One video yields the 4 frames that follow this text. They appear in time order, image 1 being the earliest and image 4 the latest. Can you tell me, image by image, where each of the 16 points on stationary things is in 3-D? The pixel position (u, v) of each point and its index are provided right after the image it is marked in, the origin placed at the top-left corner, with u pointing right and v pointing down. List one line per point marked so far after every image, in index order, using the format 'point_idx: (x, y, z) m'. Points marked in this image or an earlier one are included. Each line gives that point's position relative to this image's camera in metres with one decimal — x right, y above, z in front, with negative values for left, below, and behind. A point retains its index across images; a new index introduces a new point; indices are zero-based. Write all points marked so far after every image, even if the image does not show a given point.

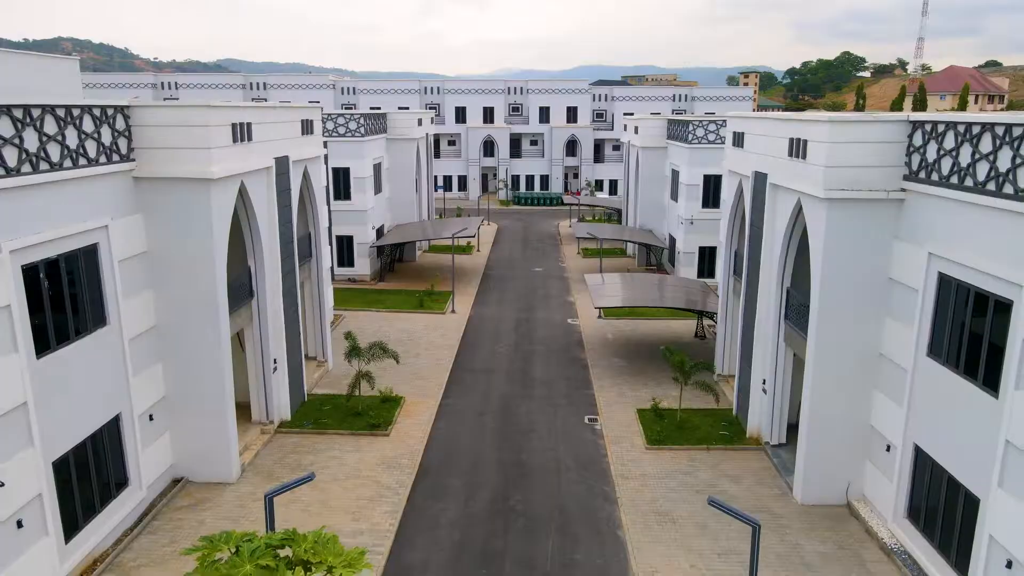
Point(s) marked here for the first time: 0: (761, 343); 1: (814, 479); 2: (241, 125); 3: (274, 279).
0: (+10.1, -2.3, +19.1) m
1: (+10.5, -6.6, +16.3) m
2: (-9.8, +5.9, +17.0) m
3: (-9.8, +0.4, +19.4) m
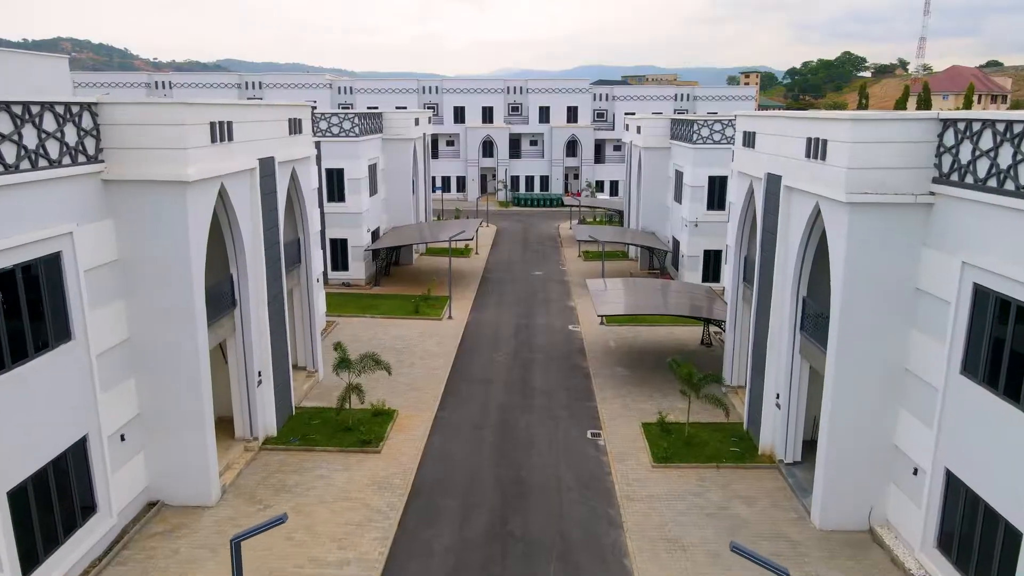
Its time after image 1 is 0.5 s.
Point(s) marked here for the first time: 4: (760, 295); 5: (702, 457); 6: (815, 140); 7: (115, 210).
0: (+10.0, -2.6, +18.0) m
1: (+10.4, -6.9, +15.2) m
2: (-9.9, +5.5, +15.9) m
3: (-9.9, +0.1, +18.3) m
4: (+10.1, -0.3, +19.2) m
5: (+7.5, -6.7, +18.5) m
6: (+10.0, +4.8, +15.4) m
7: (-12.2, +2.4, +14.4) m
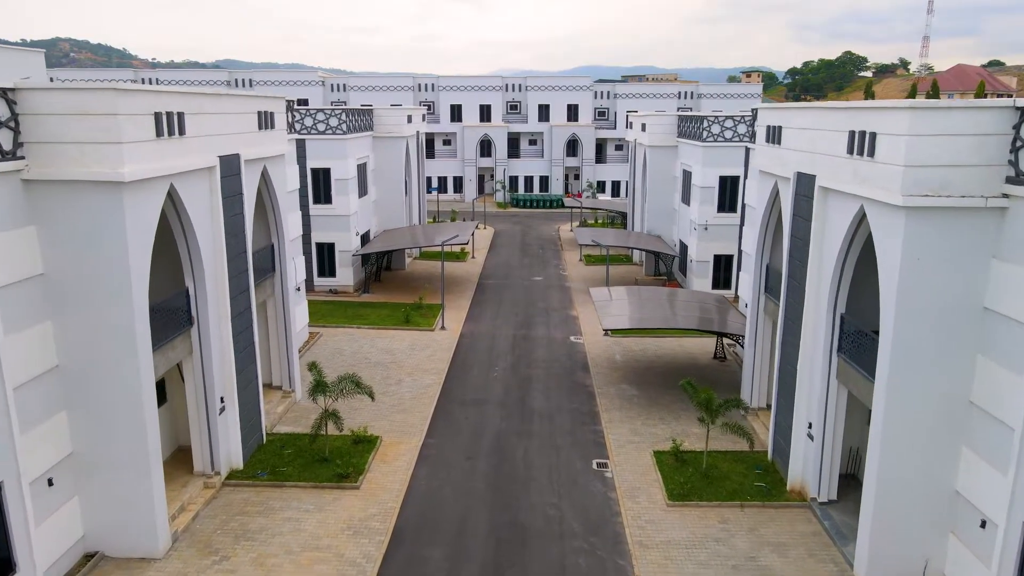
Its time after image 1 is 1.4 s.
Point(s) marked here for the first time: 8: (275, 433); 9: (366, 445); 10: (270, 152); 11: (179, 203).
0: (+9.9, -3.1, +15.8) m
1: (+10.3, -7.4, +13.1) m
2: (-10.0, +5.0, +13.7) m
3: (-10.0, -0.4, +16.1) m
4: (+10.0, -0.8, +17.0) m
5: (+7.3, -7.1, +16.3) m
6: (+9.8, +4.4, +13.3) m
7: (-12.3, +1.9, +12.3) m
8: (-9.6, -5.9, +19.0) m
9: (-5.7, -6.1, +18.3) m
10: (-9.7, +5.5, +18.9) m
11: (-10.2, +2.6, +14.3) m
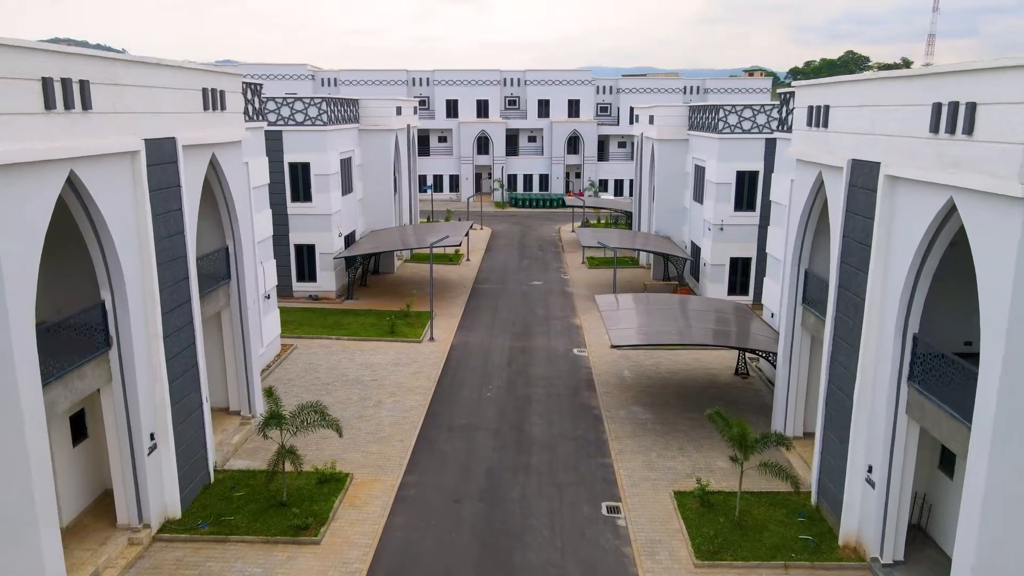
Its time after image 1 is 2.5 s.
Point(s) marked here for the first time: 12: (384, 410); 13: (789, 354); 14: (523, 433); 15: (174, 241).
0: (+9.7, -3.4, +12.9) m
1: (+10.1, -7.8, +10.2) m
2: (-10.2, +4.7, +10.8) m
3: (-10.2, -0.8, +13.2) m
4: (+9.8, -1.1, +14.2) m
5: (+7.1, -7.5, +13.4) m
6: (+9.6, +4.0, +10.4) m
7: (-12.5, +1.5, +9.4) m
8: (-9.8, -6.2, +16.1) m
9: (-5.9, -6.5, +15.4) m
10: (-9.9, +5.1, +16.0) m
11: (-10.3, +2.3, +11.4) m
12: (-5.3, -5.1, +19.7) m
13: (+10.2, -2.4, +17.2) m
14: (+0.4, -5.7, +18.5) m
15: (-10.1, +1.4, +14.0) m
